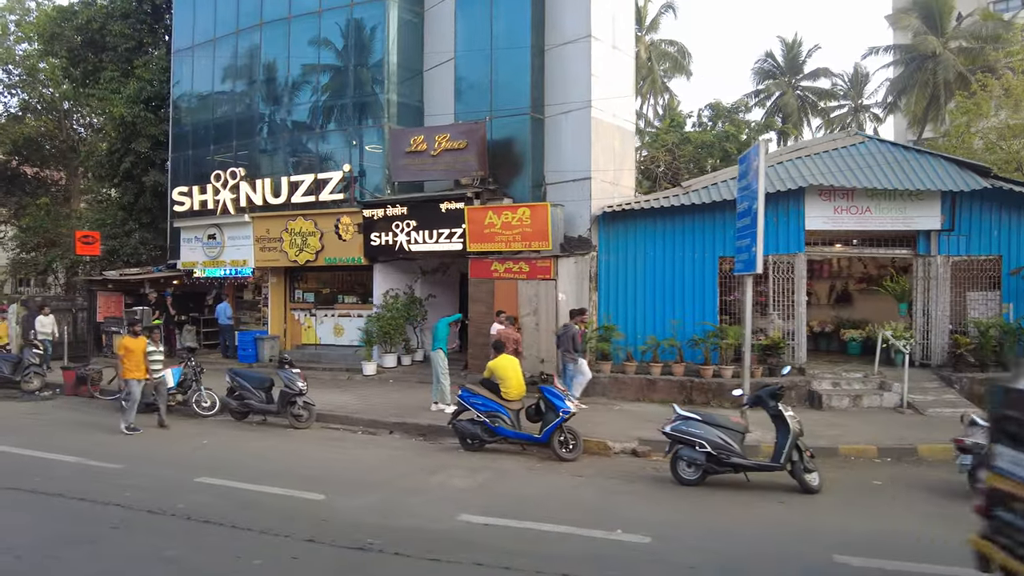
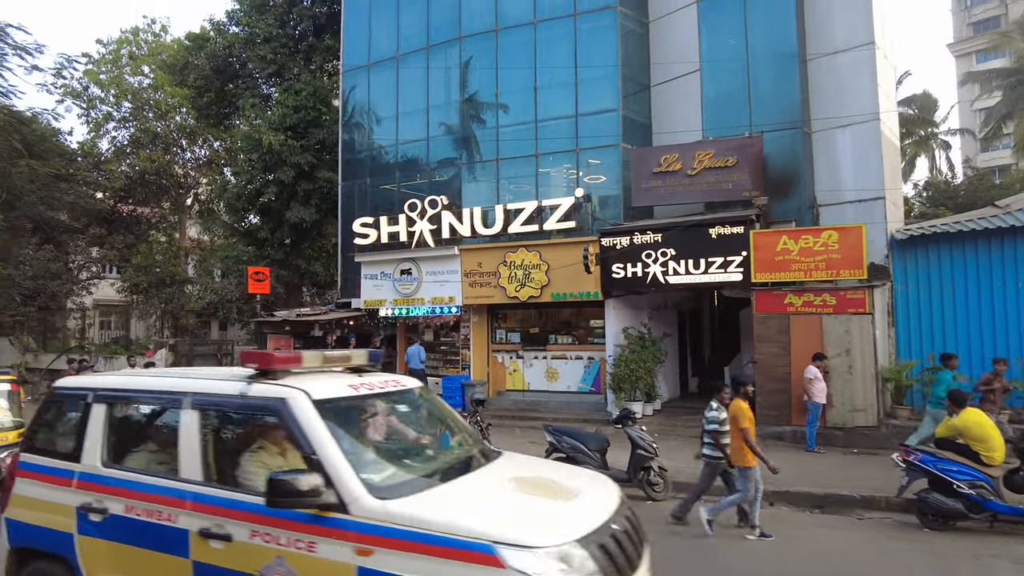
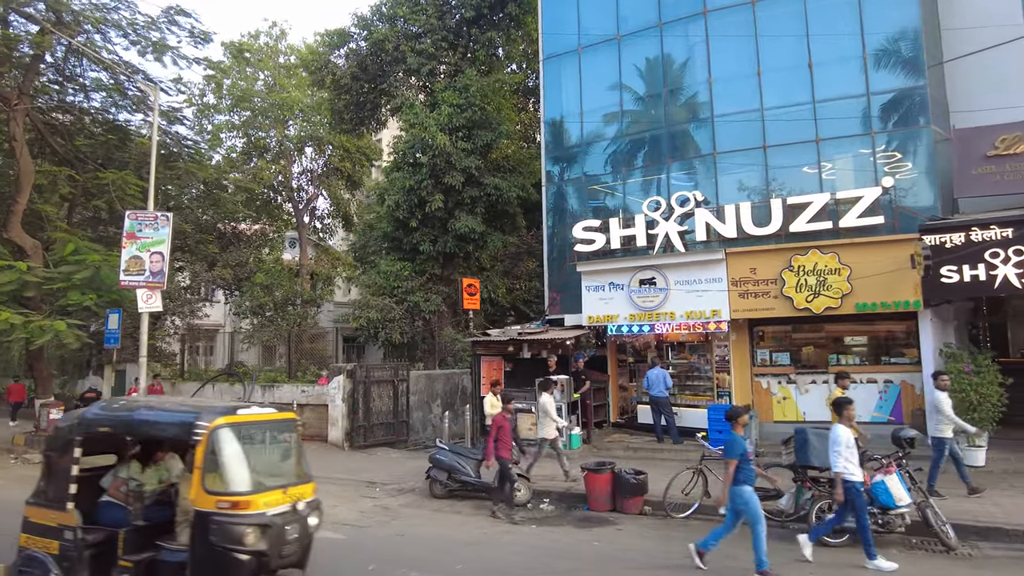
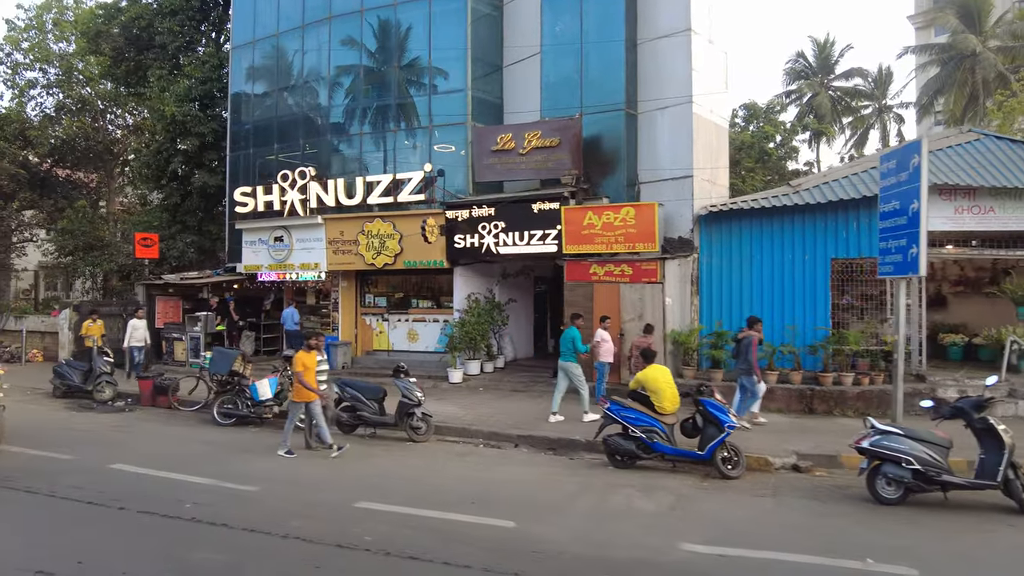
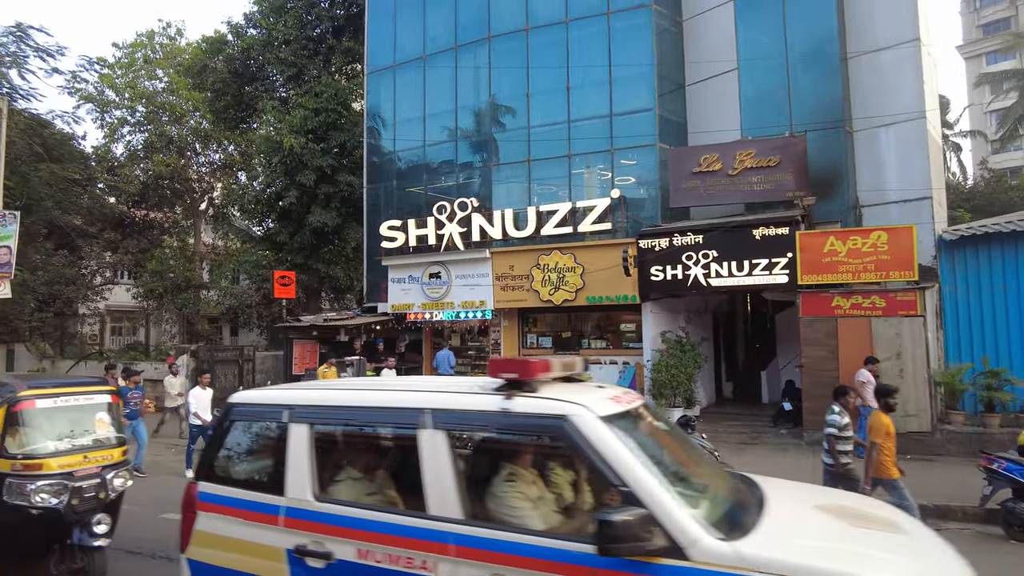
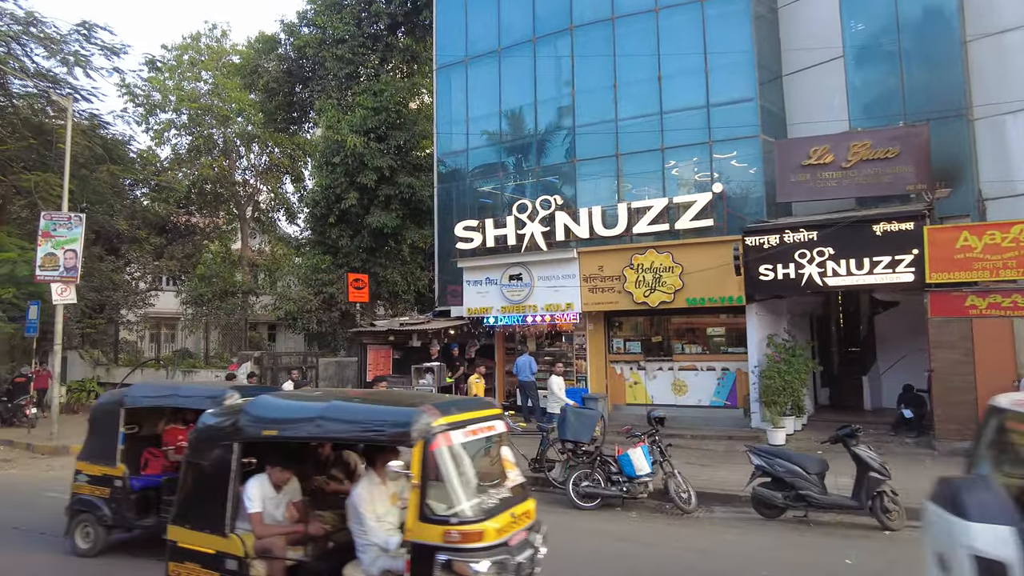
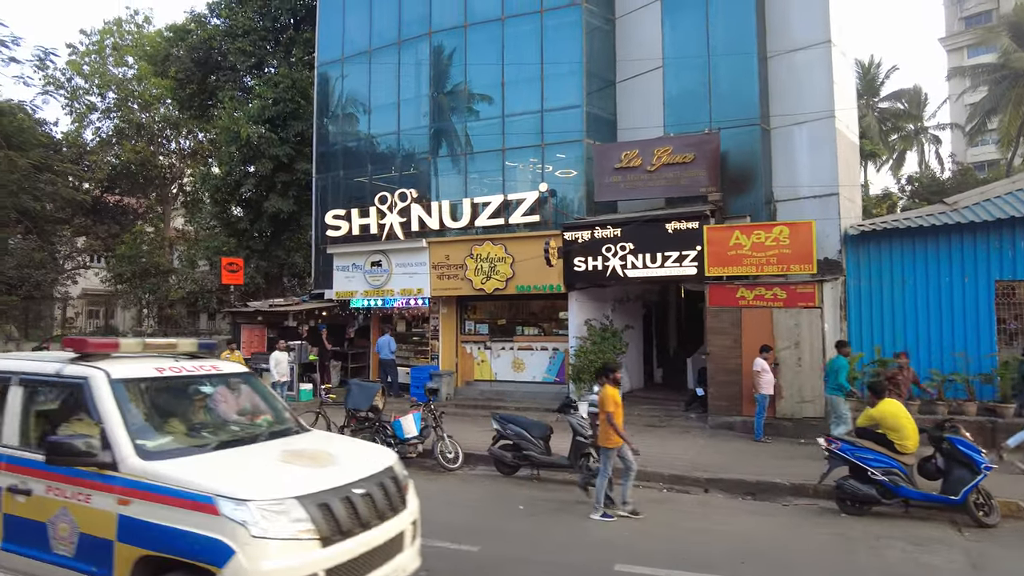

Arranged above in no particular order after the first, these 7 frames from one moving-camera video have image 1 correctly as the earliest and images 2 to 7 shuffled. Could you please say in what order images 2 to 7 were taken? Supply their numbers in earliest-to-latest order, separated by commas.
4, 7, 2, 5, 6, 3
